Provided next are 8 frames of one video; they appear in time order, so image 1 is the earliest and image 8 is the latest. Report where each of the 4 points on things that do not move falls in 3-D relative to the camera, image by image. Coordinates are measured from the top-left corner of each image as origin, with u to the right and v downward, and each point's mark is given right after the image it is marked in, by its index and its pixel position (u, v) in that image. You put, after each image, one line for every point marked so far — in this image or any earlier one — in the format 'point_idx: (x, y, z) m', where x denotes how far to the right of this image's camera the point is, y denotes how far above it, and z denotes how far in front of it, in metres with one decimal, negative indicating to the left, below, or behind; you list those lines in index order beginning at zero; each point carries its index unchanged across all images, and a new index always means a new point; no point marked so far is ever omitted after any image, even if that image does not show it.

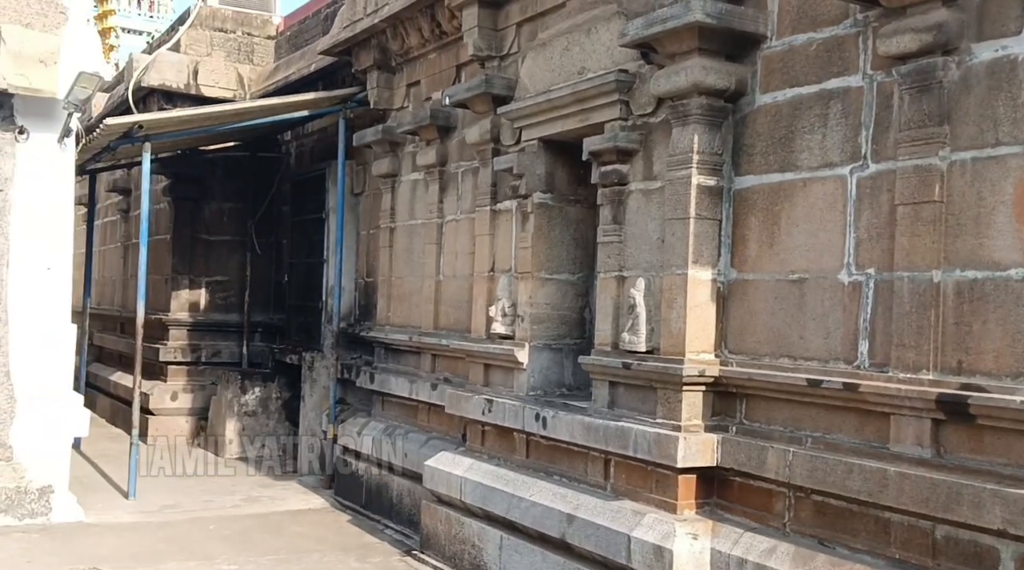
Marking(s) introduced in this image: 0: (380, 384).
0: (-0.8, -0.6, +6.5) m
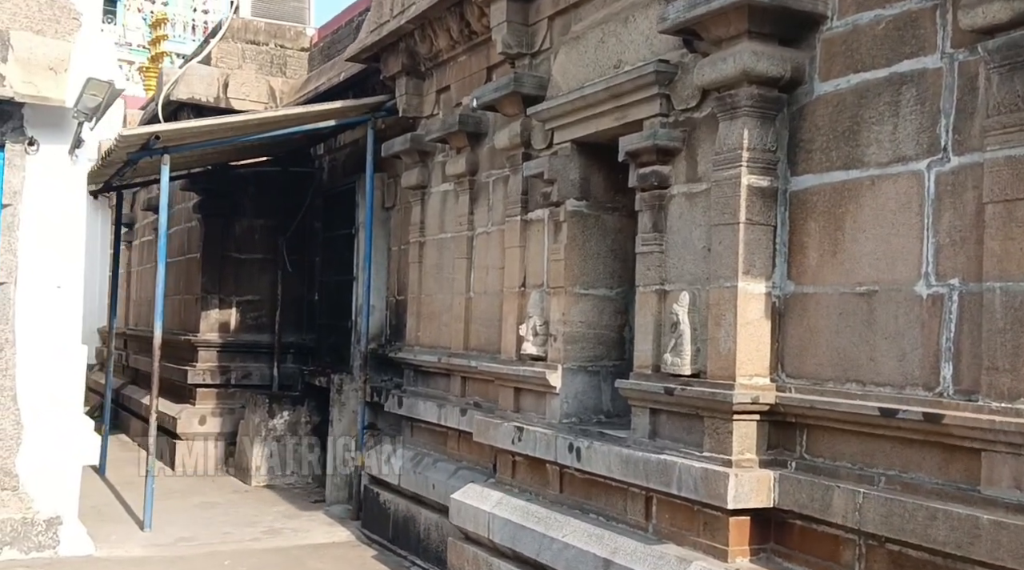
0: (-0.6, -0.7, +6.1) m
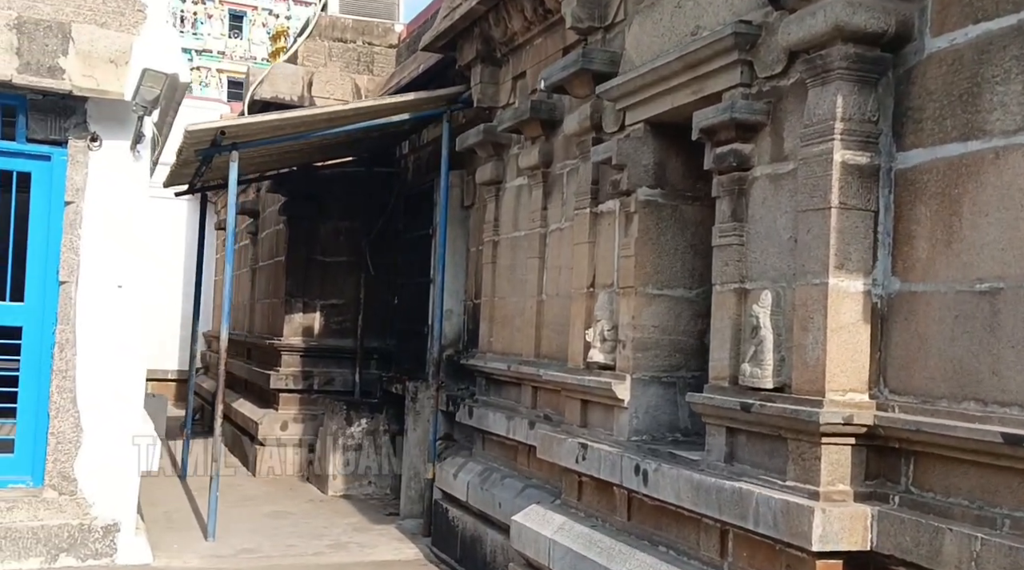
0: (-0.2, -0.7, +5.6) m
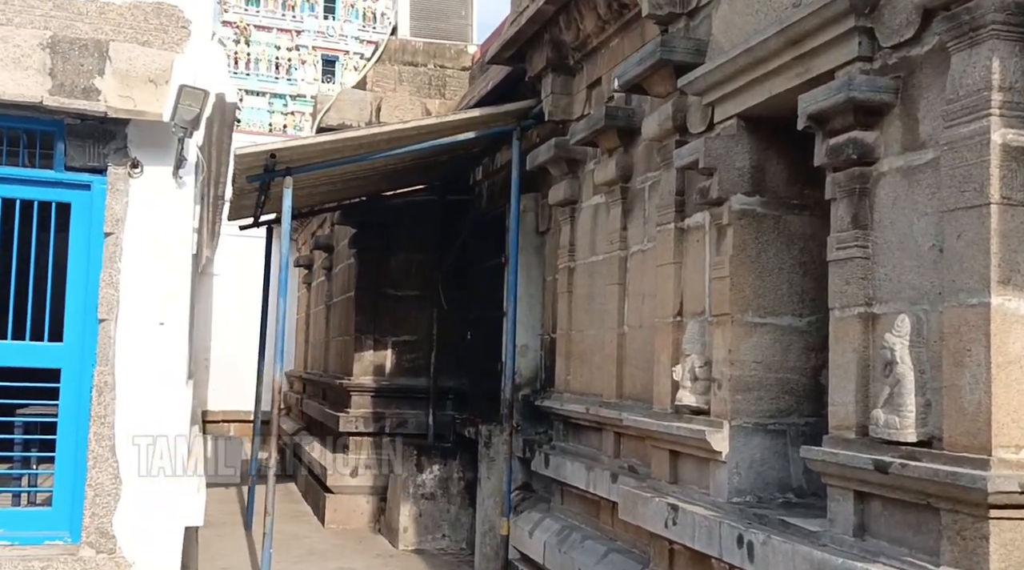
0: (+0.2, -0.9, +5.0) m
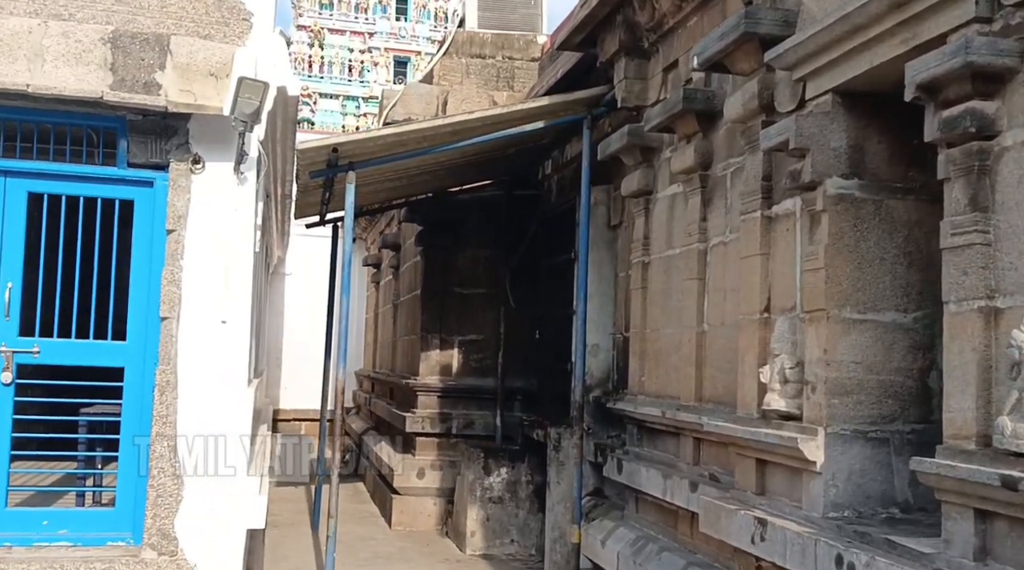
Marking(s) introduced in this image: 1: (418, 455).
0: (+0.5, -0.9, +4.7) m
1: (-0.7, -1.2, +7.5) m
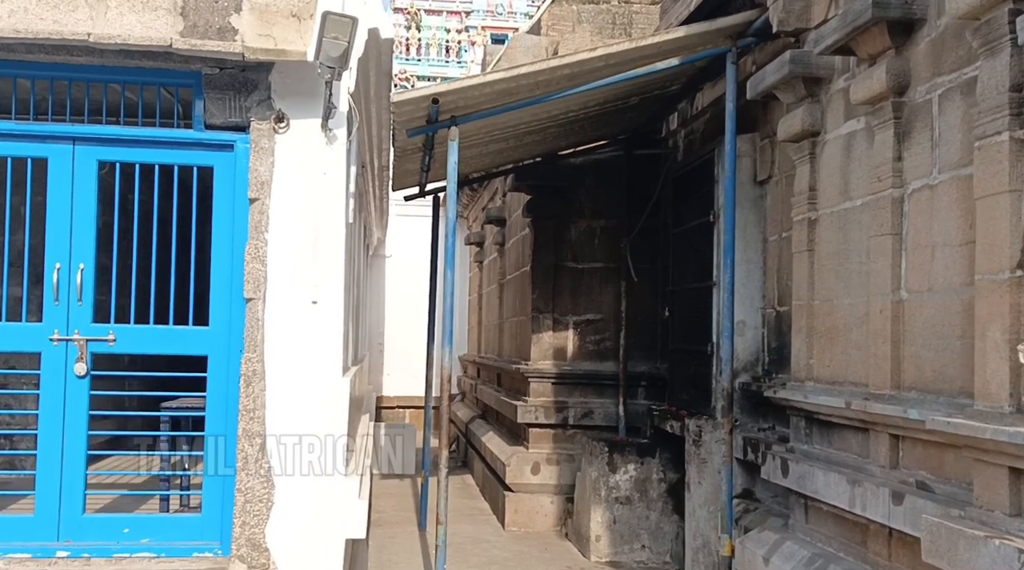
0: (+1.1, -0.7, +3.9) m
1: (+0.1, -1.1, +6.8) m
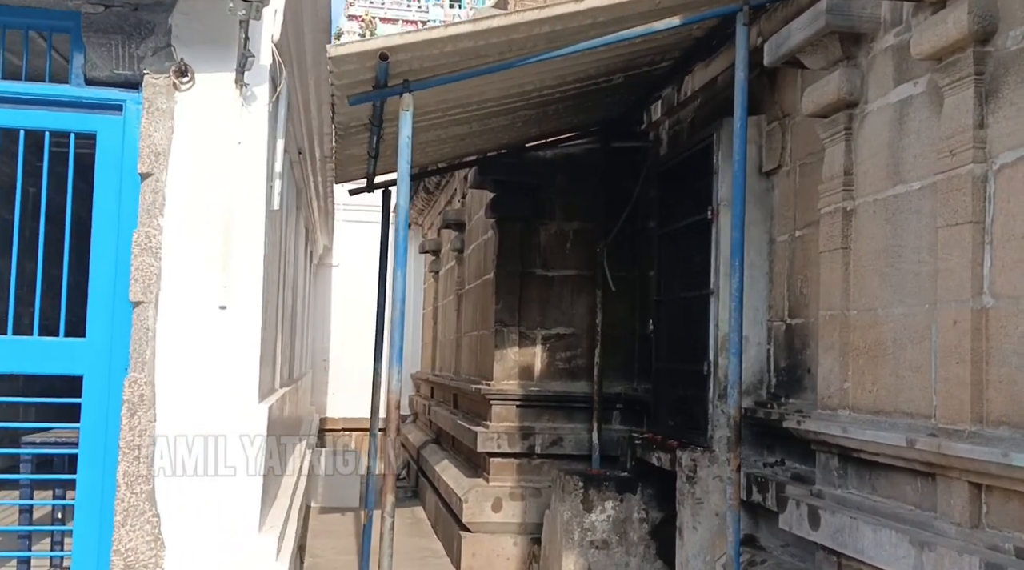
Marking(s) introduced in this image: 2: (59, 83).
0: (+1.0, -0.7, +3.1) m
1: (-0.1, -1.1, +5.9) m
2: (-1.4, +0.6, +3.2) m
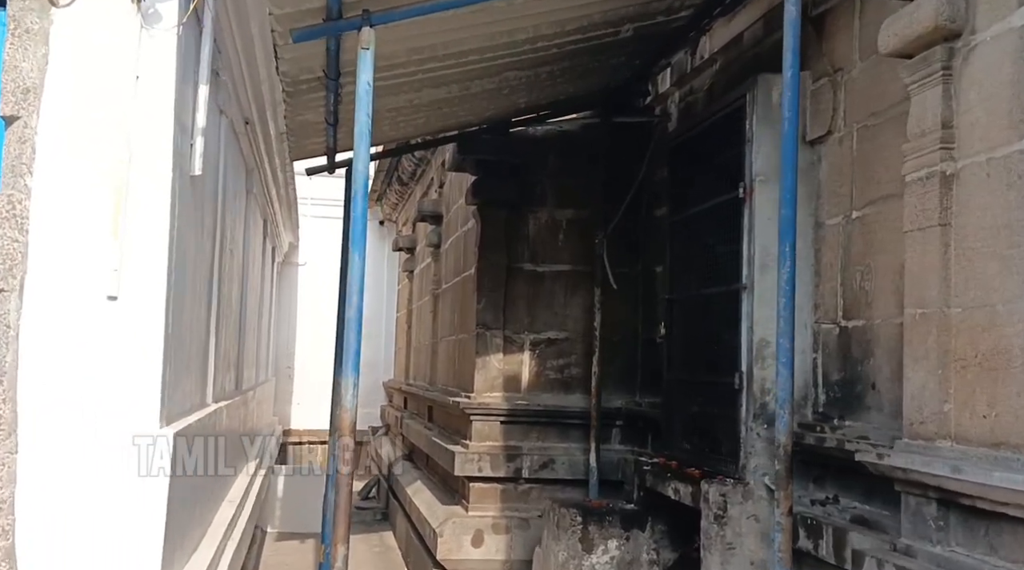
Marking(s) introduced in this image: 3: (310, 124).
0: (+0.9, -0.7, +2.3) m
1: (-0.2, -1.1, +5.1) m
2: (-1.4, +0.7, +2.3) m
3: (-0.9, +0.7, +4.7) m
